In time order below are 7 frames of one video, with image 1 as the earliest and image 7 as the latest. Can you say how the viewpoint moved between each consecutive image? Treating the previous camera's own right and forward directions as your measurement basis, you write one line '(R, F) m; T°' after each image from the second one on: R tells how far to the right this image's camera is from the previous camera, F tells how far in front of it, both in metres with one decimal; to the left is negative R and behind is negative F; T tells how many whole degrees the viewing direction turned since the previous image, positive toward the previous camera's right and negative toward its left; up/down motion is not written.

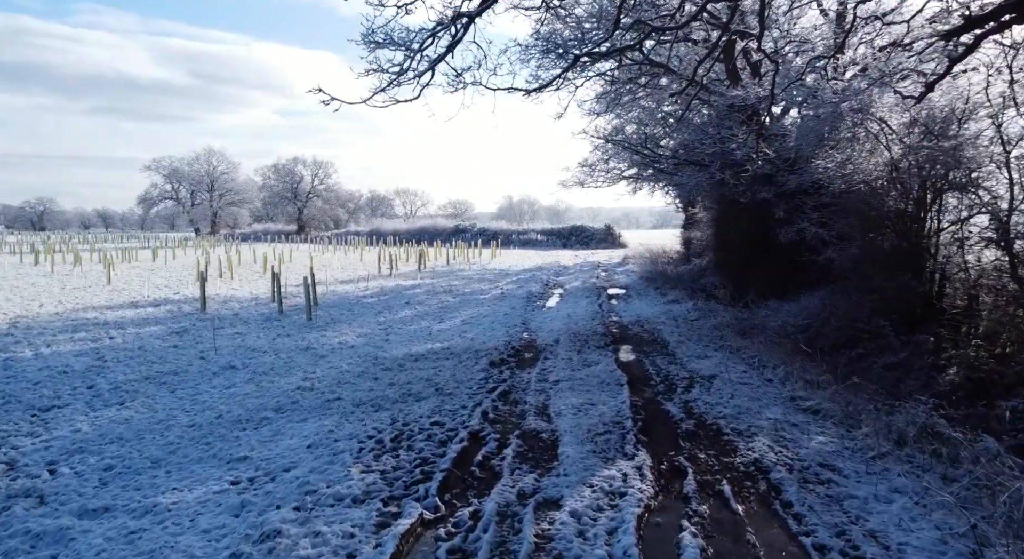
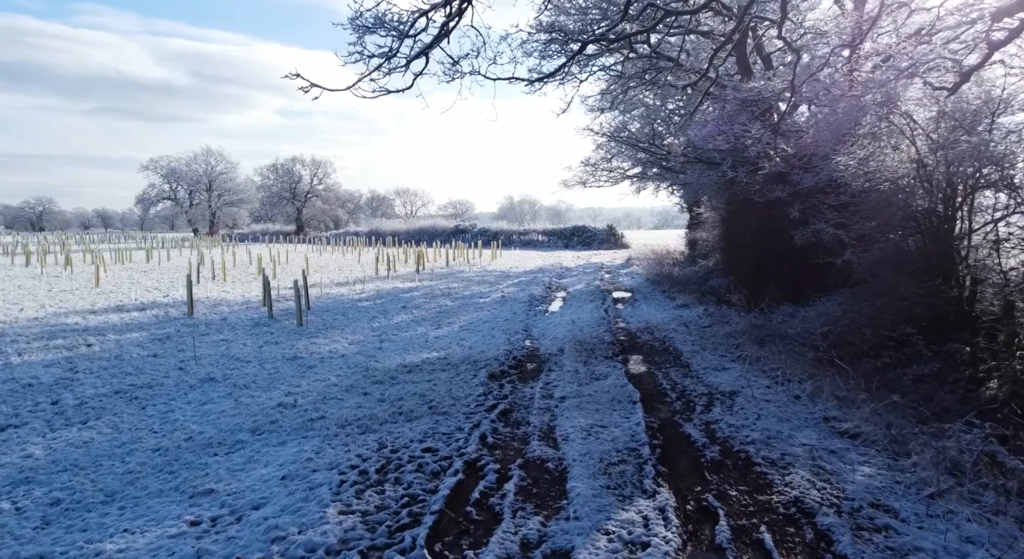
(0.0, +0.6) m; 0°
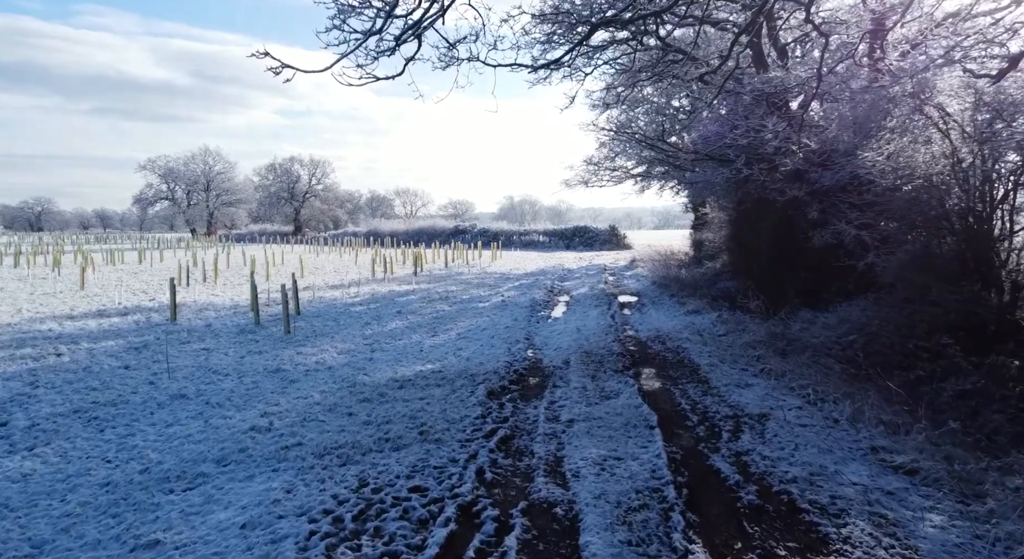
(0.0, +0.7) m; 0°
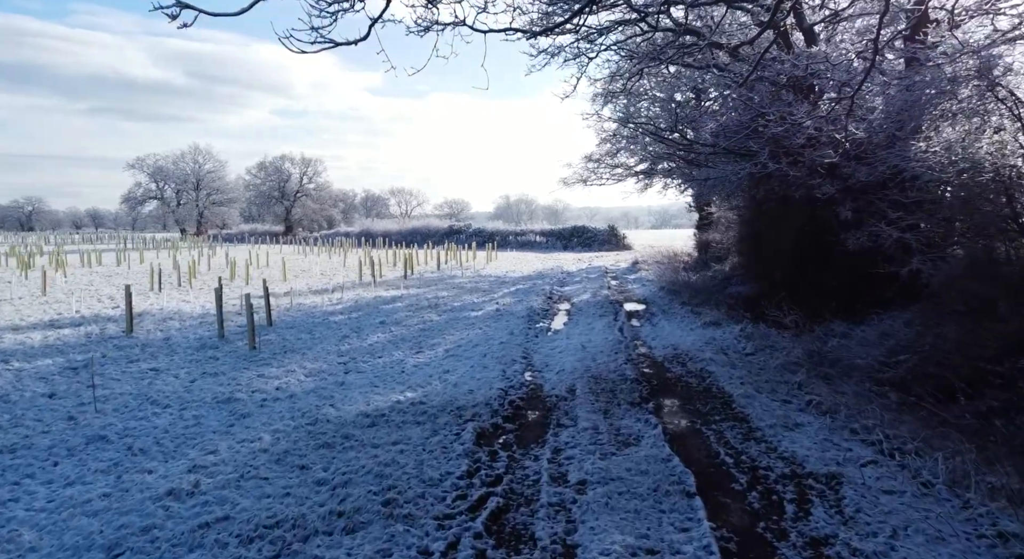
(0.0, +1.2) m; 0°
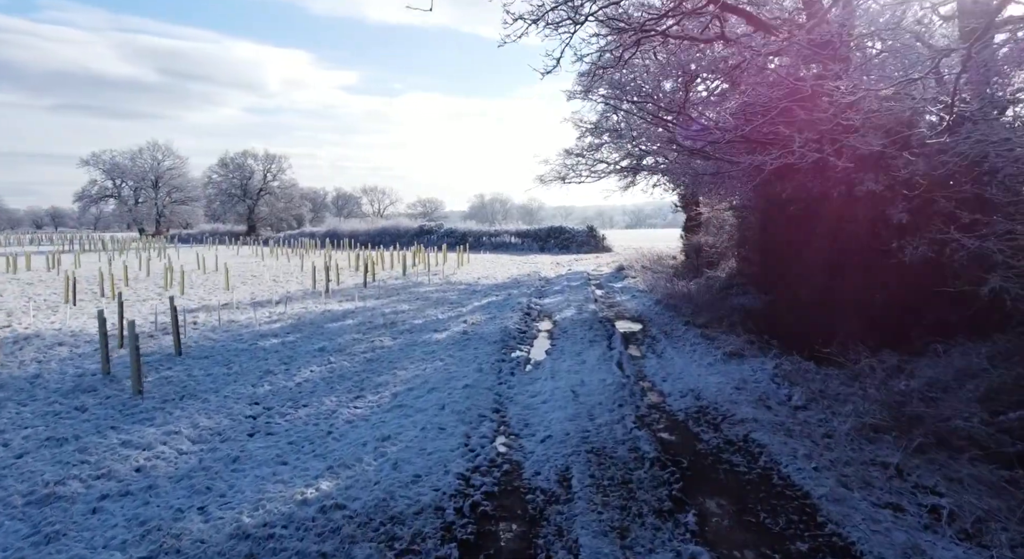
(+0.1, +2.1) m; +2°
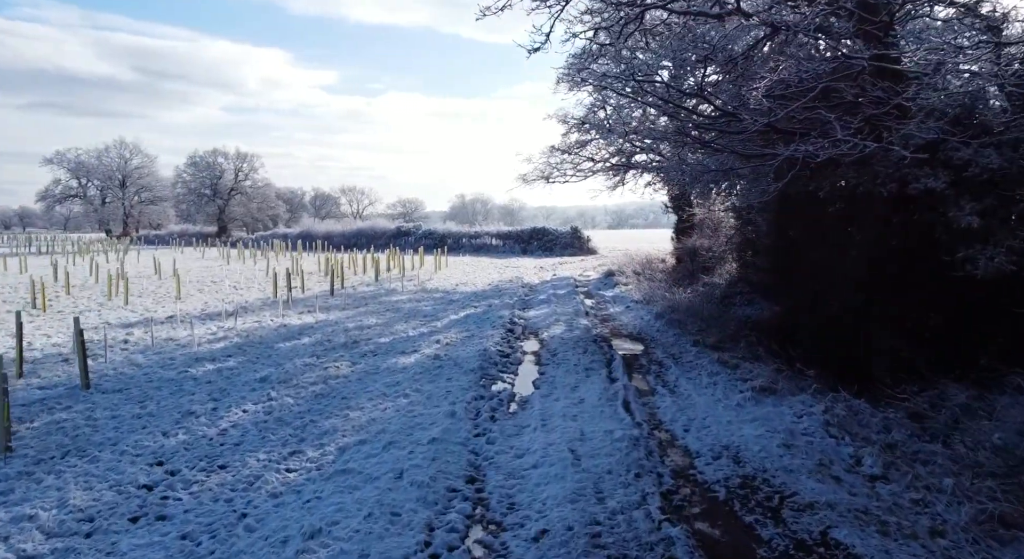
(0.0, +1.5) m; +2°
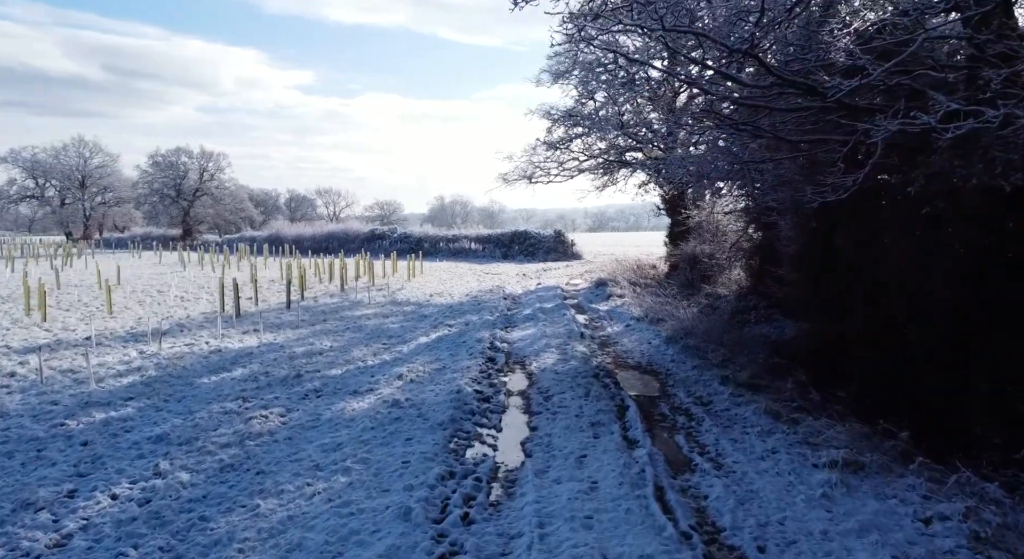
(0.0, +1.9) m; +2°
